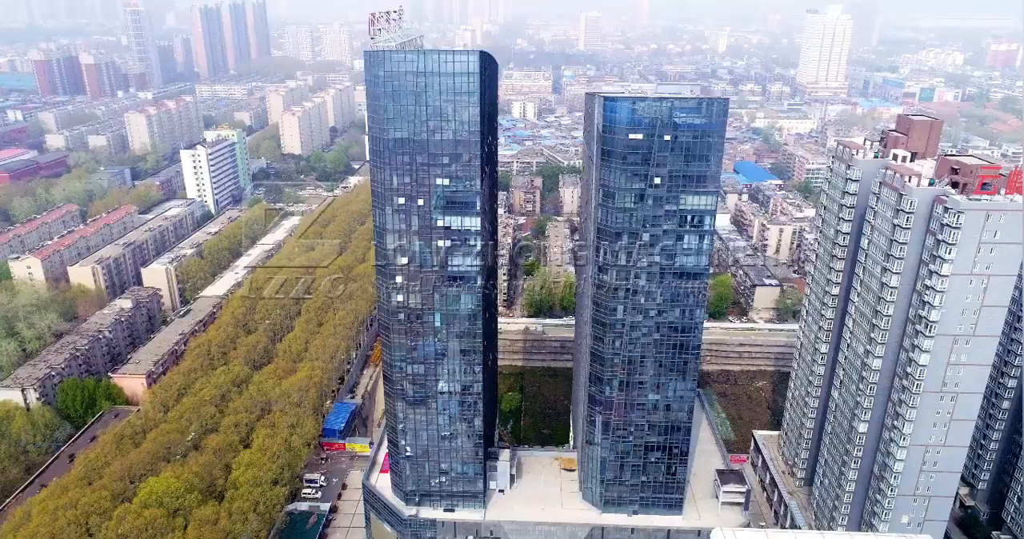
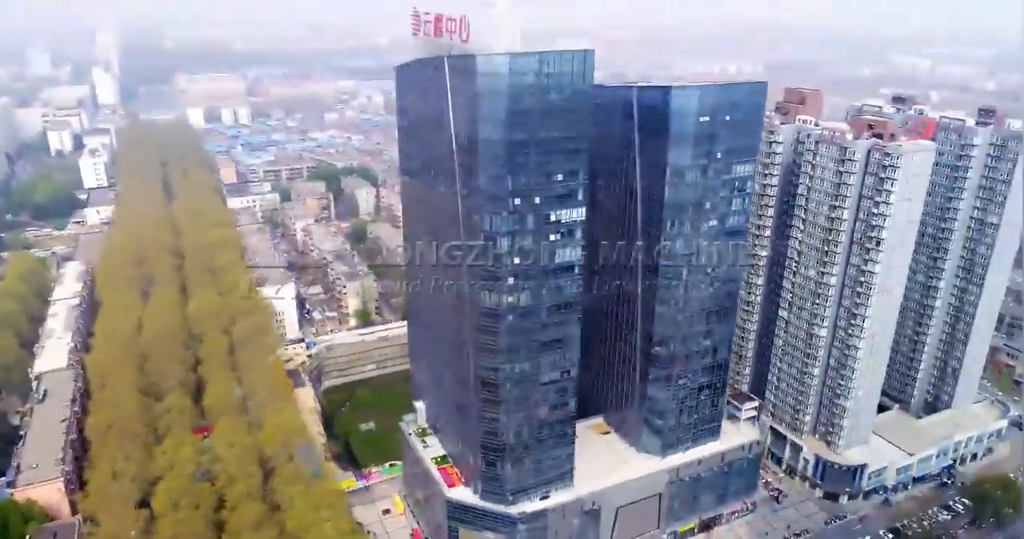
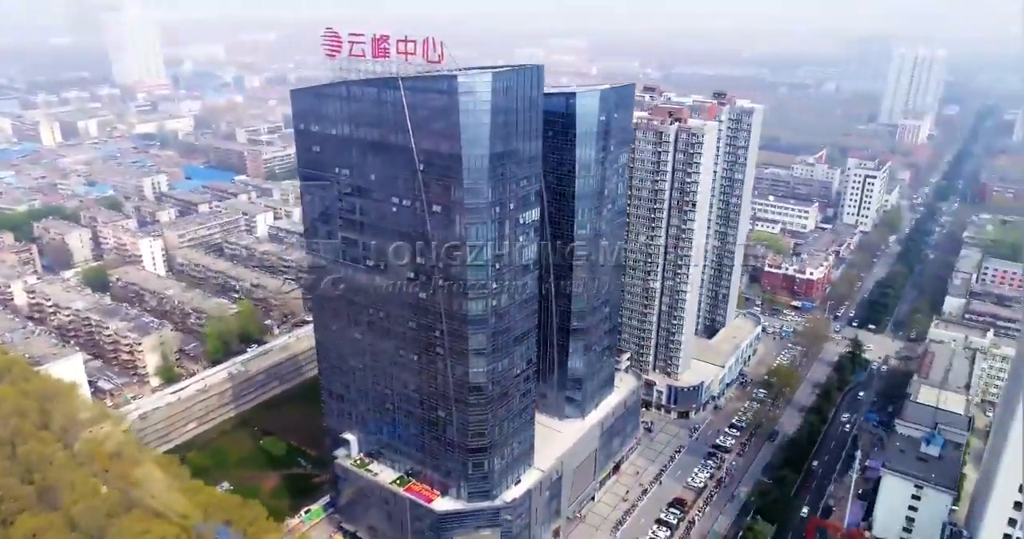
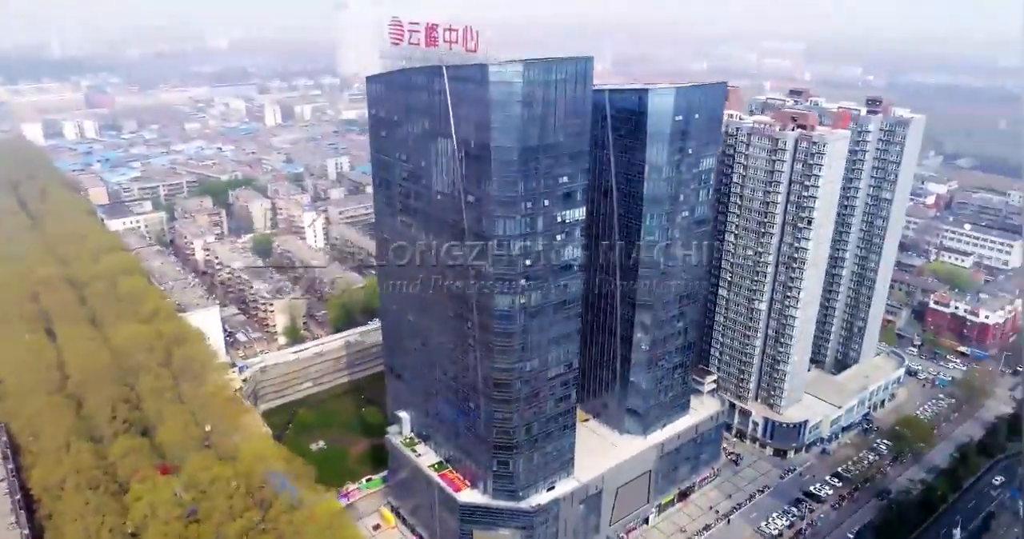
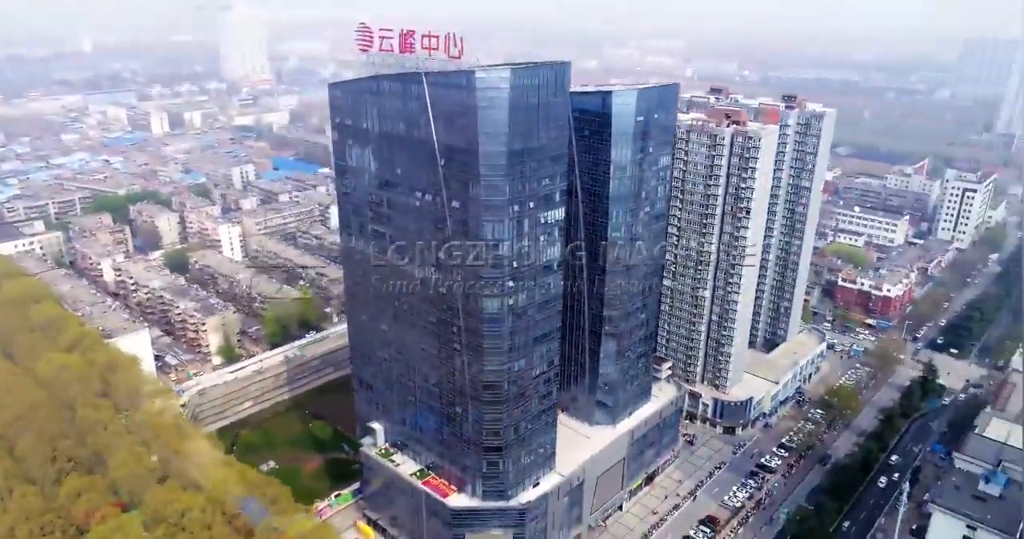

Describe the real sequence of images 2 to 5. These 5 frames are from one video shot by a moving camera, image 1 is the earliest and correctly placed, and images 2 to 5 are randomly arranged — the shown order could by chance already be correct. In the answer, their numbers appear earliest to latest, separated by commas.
2, 4, 5, 3
